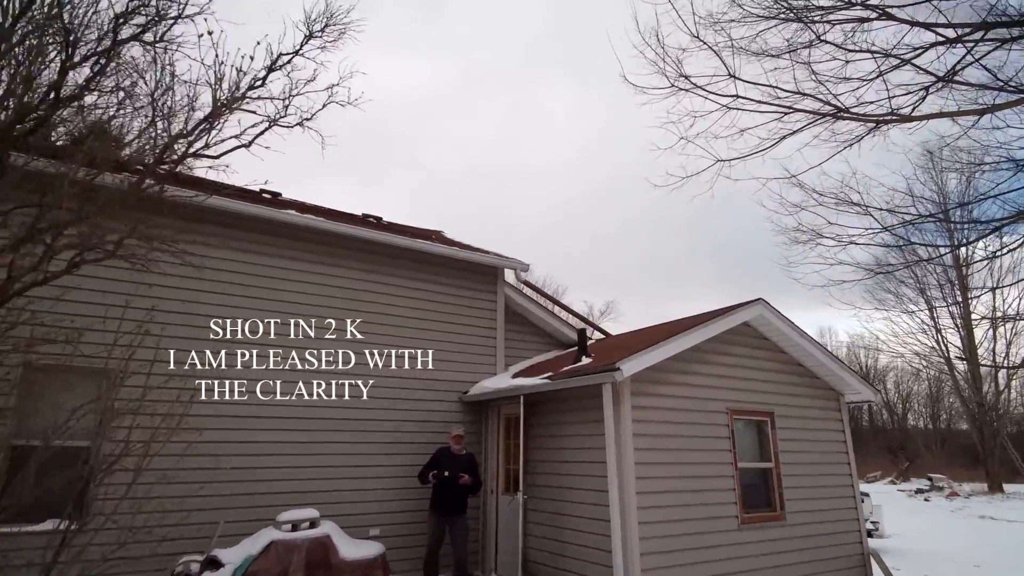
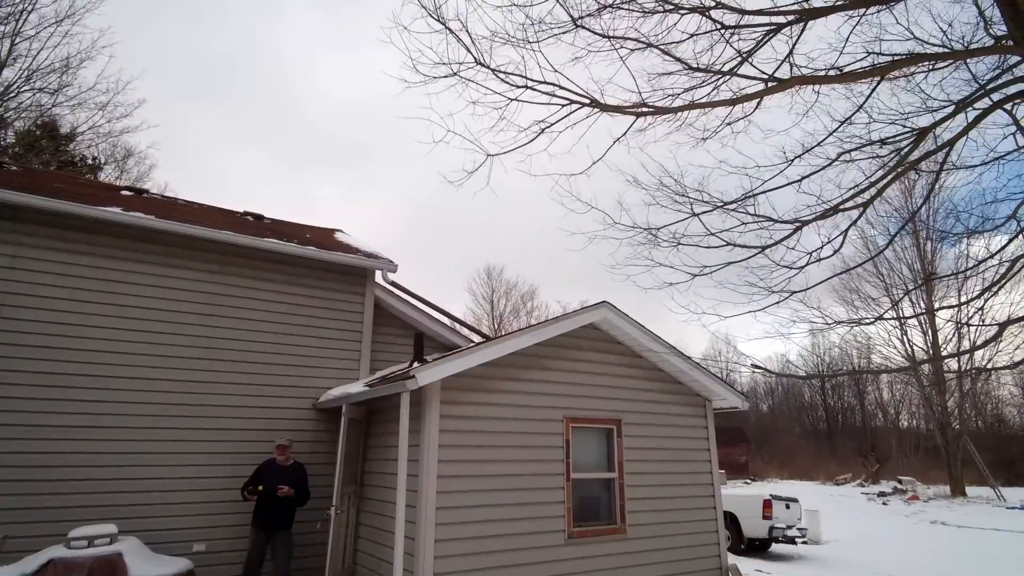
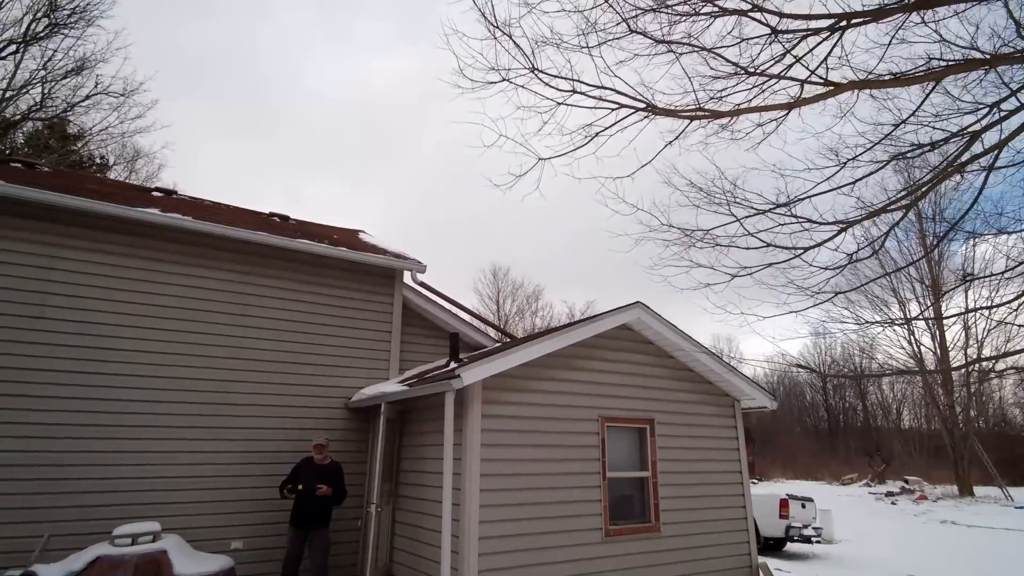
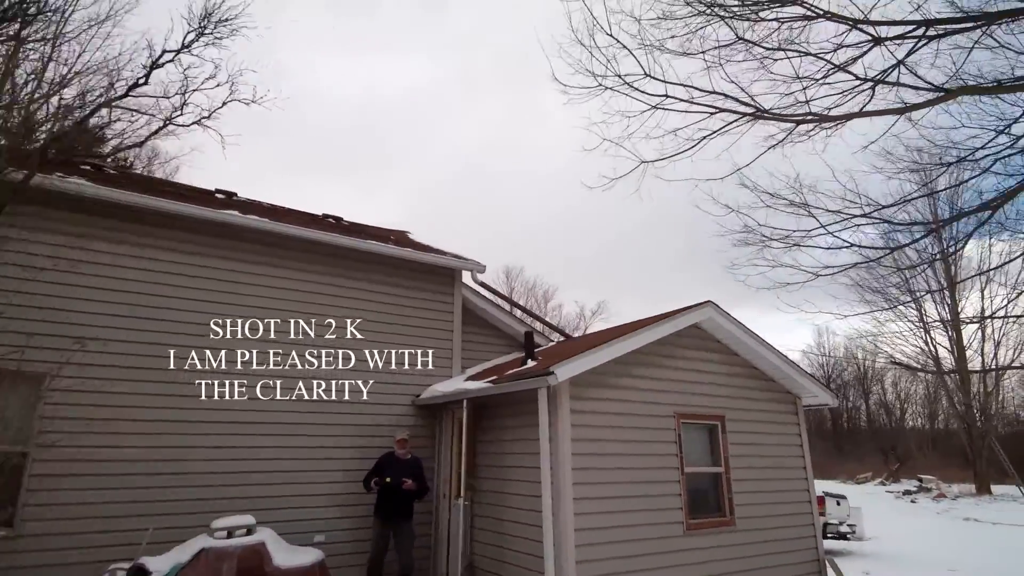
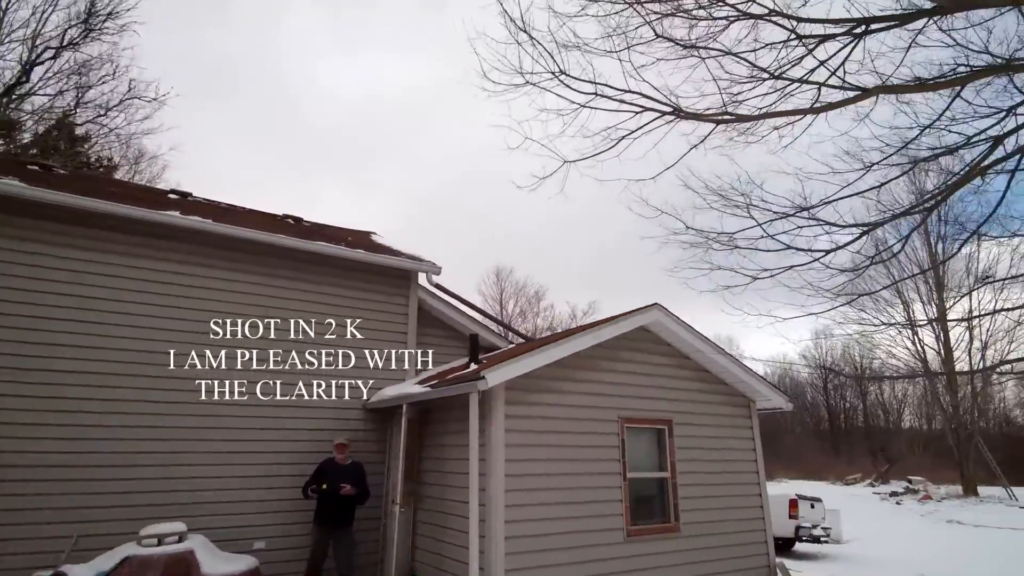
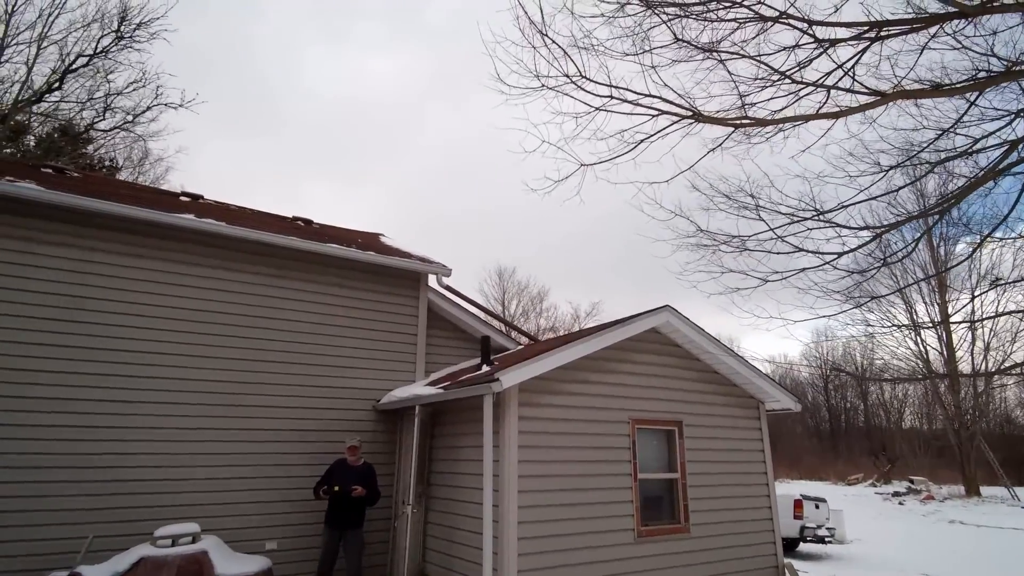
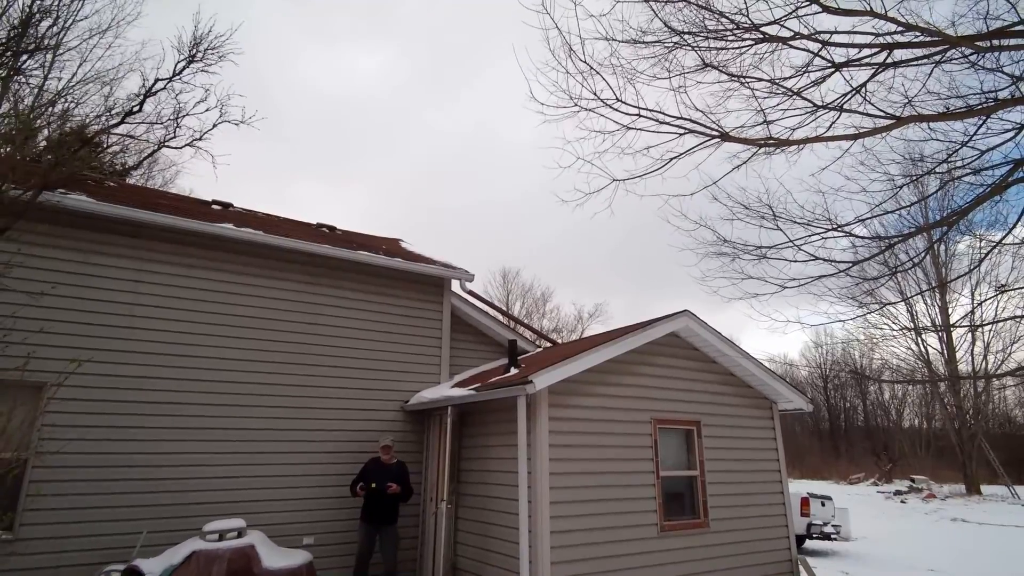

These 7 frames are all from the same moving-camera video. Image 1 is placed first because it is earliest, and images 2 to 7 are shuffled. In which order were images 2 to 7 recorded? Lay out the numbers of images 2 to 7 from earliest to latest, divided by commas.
4, 5, 2, 3, 6, 7
